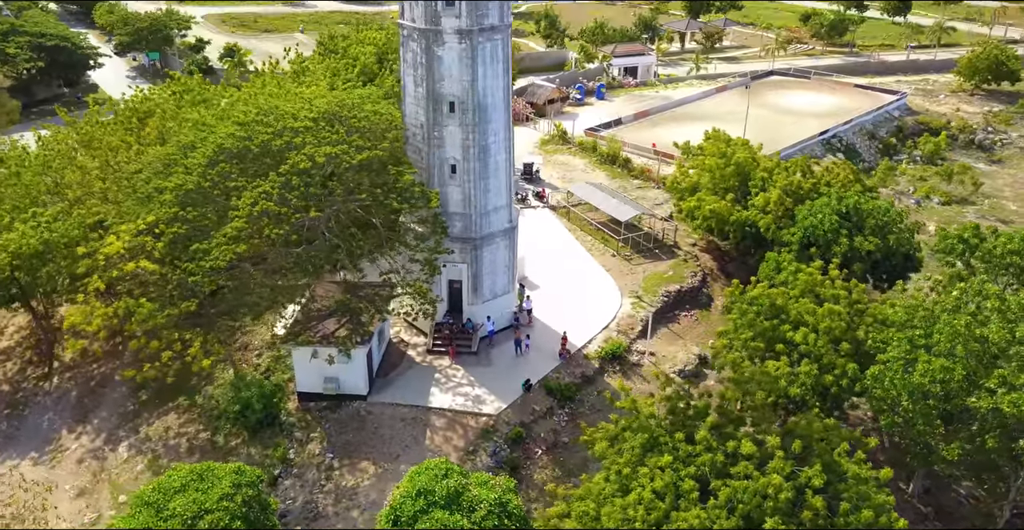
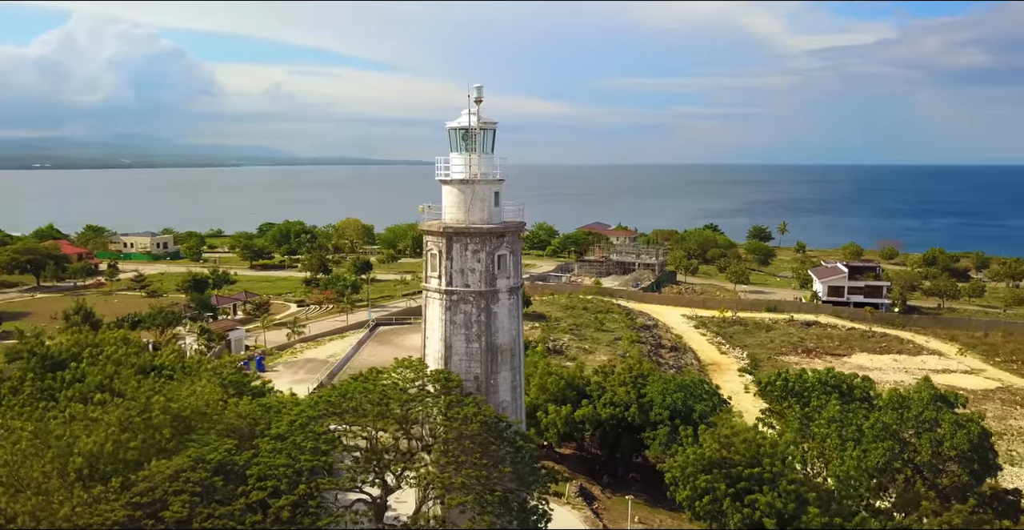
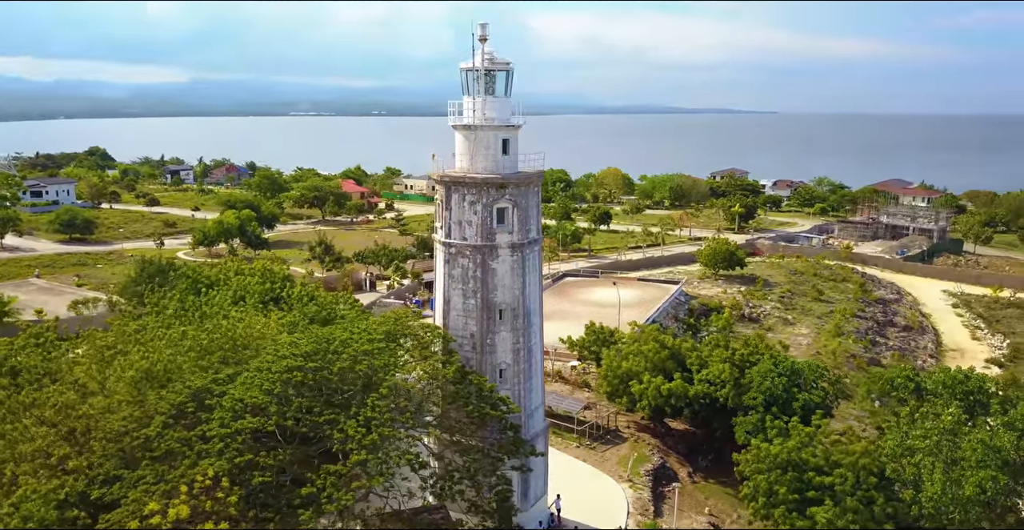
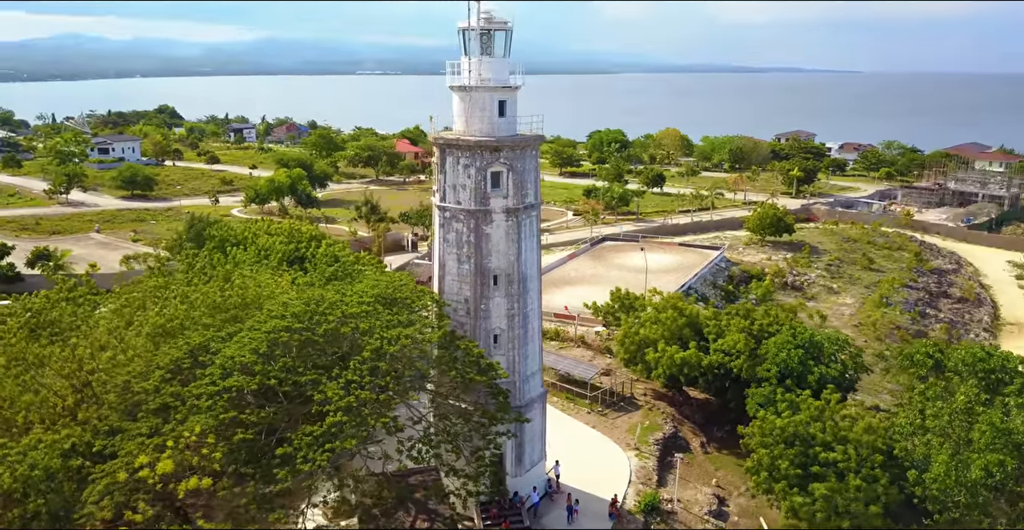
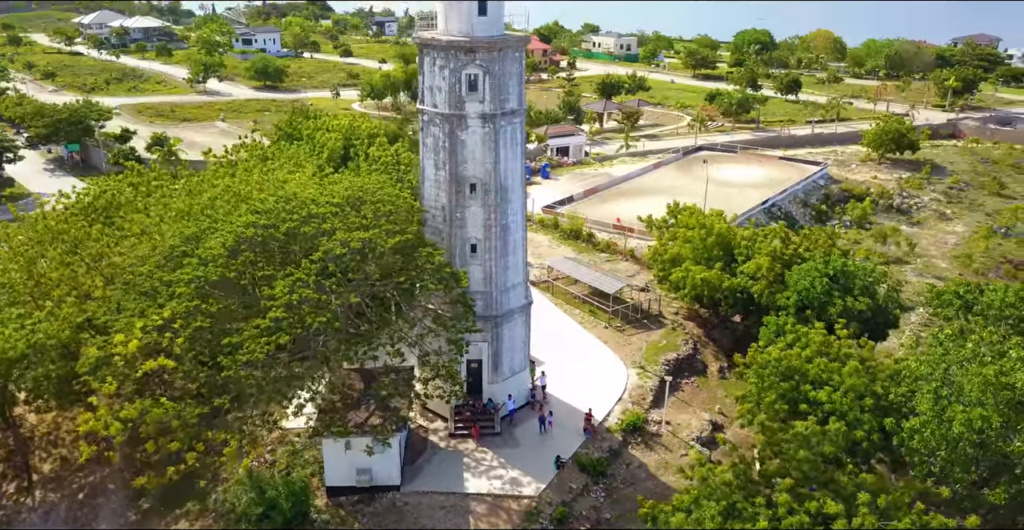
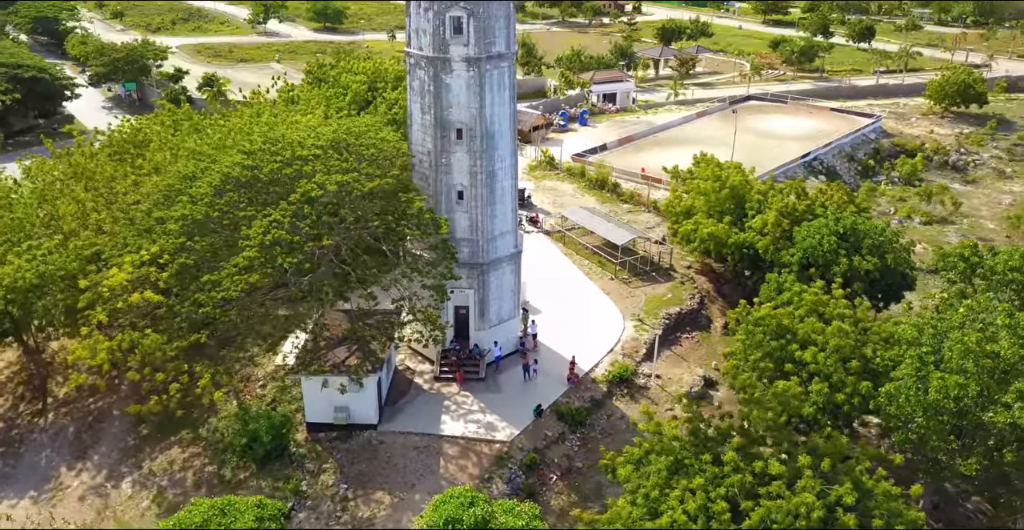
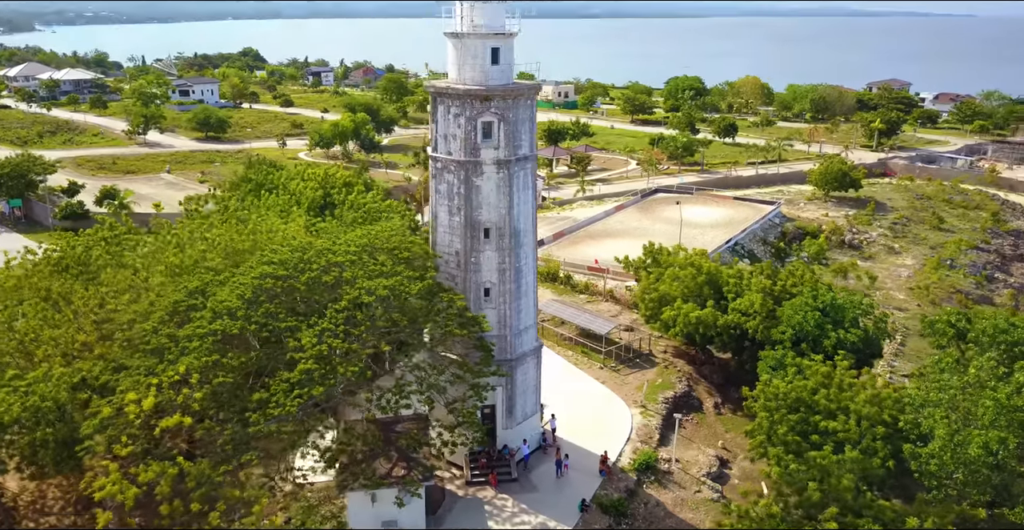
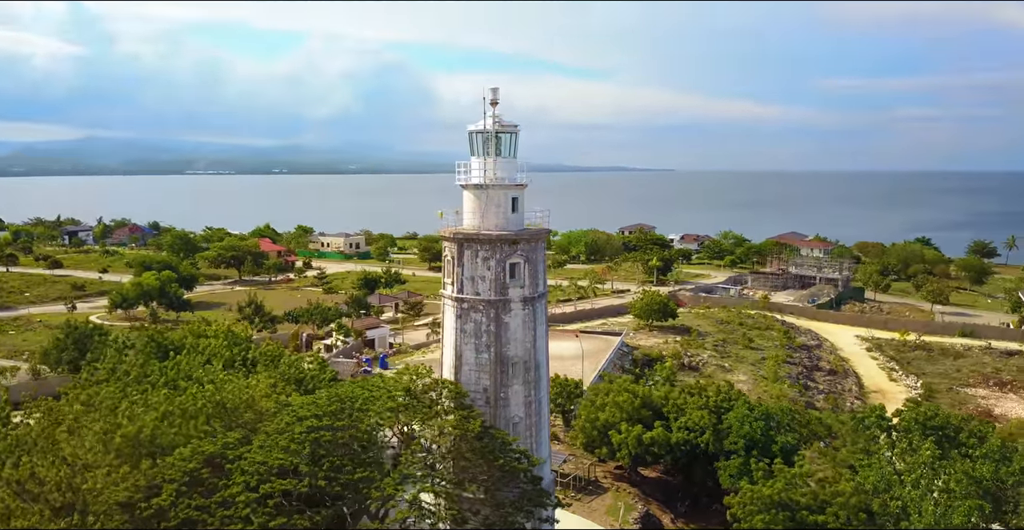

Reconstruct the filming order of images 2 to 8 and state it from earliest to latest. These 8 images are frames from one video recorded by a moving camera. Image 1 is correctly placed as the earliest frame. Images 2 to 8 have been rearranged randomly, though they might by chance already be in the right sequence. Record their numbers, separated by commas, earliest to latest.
6, 5, 7, 4, 3, 8, 2
